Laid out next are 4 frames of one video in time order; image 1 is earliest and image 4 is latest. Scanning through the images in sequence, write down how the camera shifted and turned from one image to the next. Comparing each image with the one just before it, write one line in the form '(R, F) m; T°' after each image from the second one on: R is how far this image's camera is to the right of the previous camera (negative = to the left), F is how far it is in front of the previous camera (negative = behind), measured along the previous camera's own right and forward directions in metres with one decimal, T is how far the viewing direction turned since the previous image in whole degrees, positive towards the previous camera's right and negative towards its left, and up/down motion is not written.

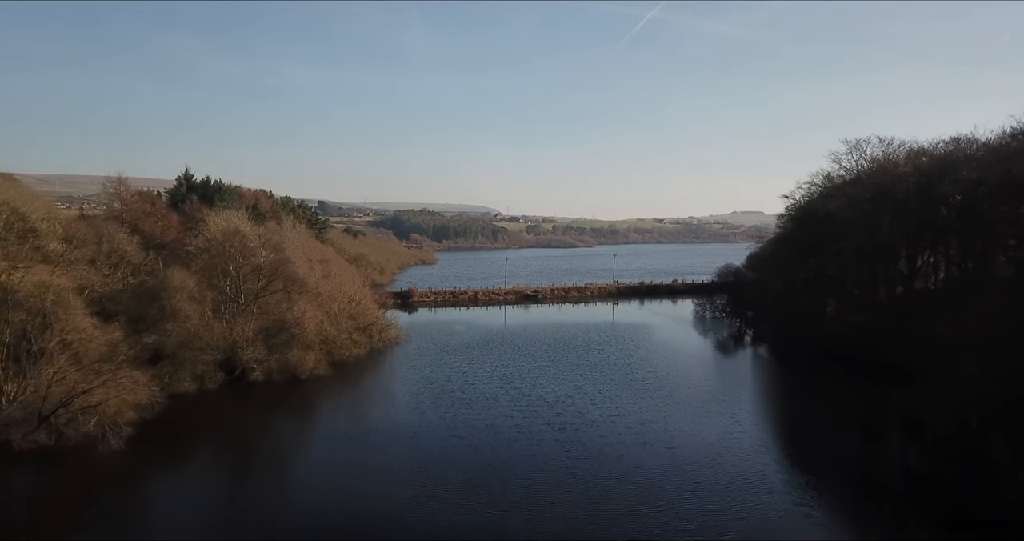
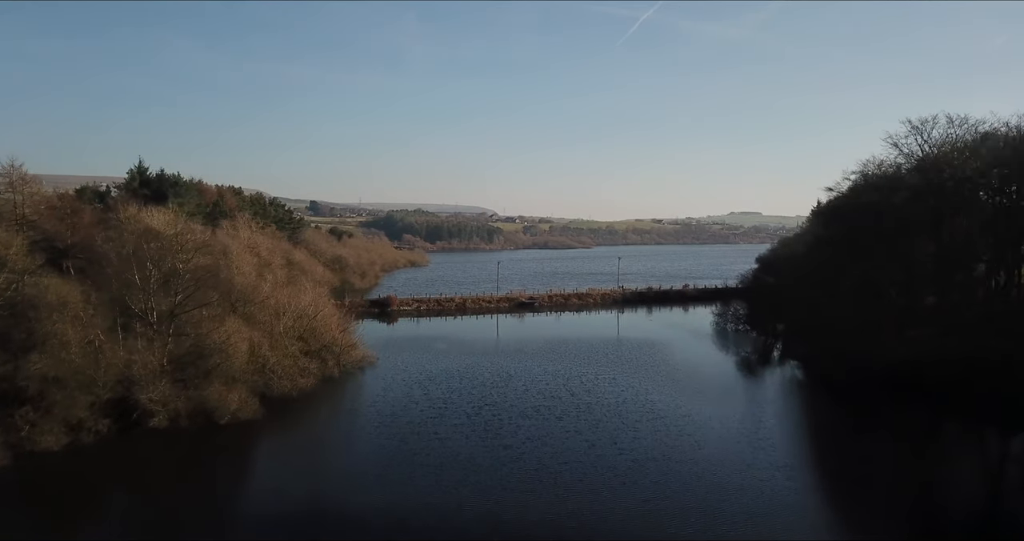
(+0.4, +6.9) m; 0°
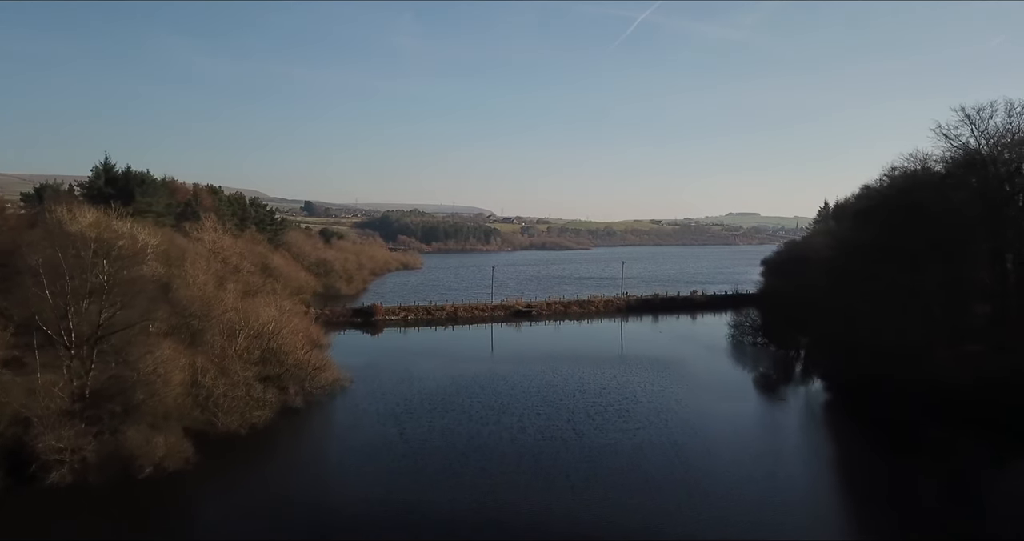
(+0.2, +4.2) m; 0°
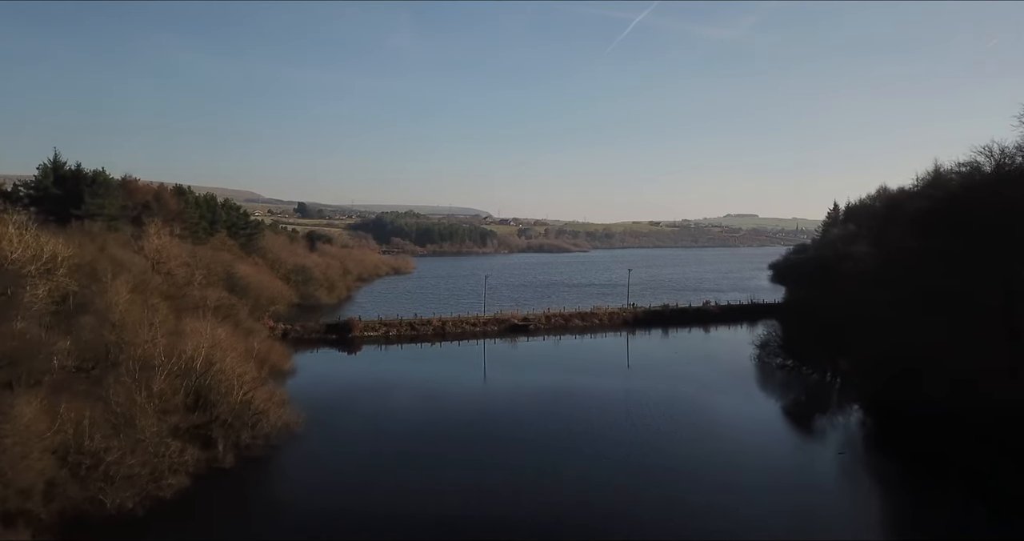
(+0.2, +5.3) m; 0°
